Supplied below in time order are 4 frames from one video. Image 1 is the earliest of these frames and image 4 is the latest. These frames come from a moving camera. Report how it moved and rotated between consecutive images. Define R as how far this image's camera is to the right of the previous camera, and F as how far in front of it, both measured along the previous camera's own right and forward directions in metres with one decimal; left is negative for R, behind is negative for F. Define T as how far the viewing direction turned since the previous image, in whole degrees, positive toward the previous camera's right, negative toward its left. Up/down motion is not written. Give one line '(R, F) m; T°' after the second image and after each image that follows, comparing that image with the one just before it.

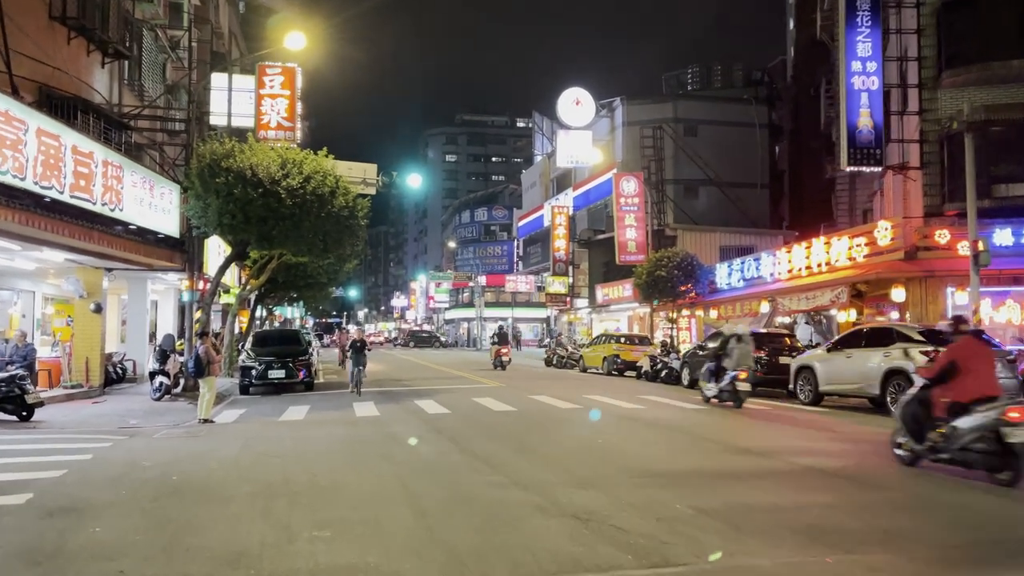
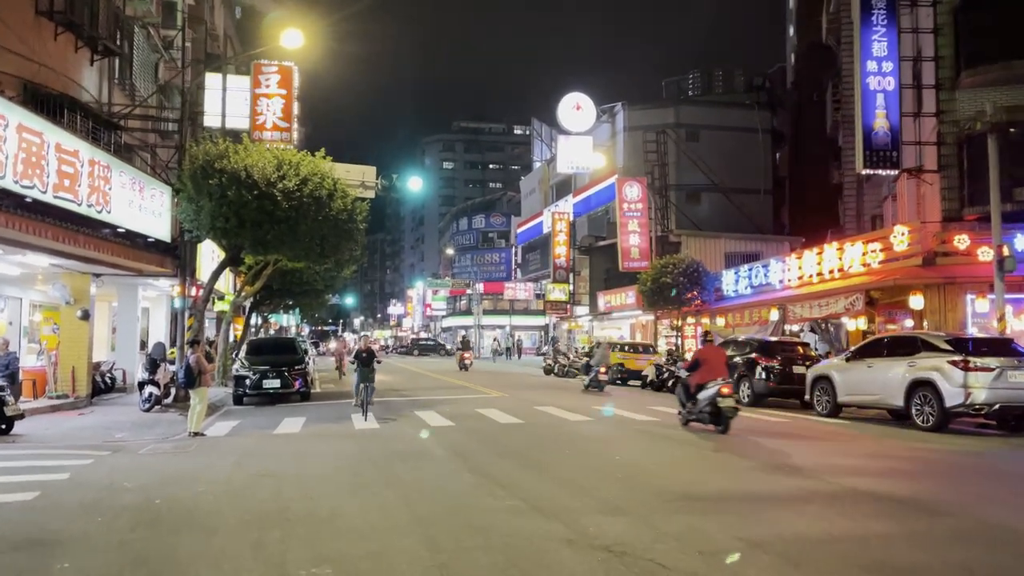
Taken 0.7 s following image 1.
(-0.2, +0.7) m; 0°
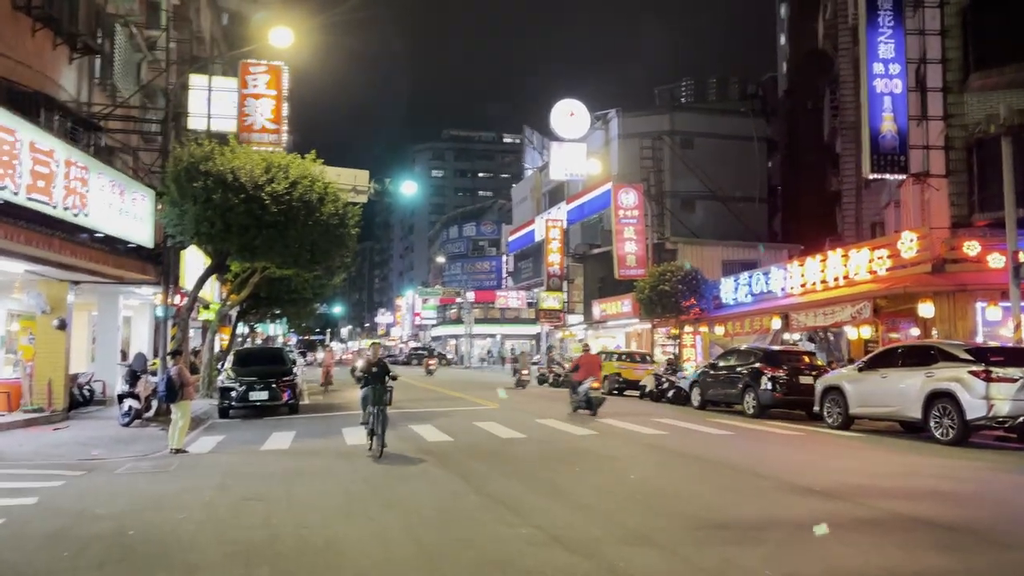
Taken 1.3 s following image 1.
(-0.2, +0.7) m; +1°
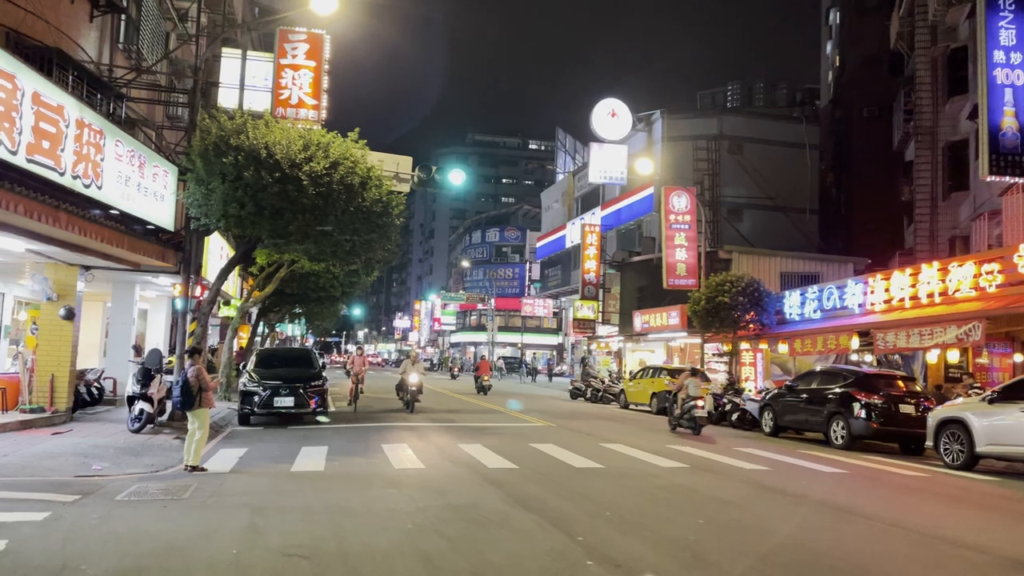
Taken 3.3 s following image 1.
(-1.0, +2.2) m; -1°
